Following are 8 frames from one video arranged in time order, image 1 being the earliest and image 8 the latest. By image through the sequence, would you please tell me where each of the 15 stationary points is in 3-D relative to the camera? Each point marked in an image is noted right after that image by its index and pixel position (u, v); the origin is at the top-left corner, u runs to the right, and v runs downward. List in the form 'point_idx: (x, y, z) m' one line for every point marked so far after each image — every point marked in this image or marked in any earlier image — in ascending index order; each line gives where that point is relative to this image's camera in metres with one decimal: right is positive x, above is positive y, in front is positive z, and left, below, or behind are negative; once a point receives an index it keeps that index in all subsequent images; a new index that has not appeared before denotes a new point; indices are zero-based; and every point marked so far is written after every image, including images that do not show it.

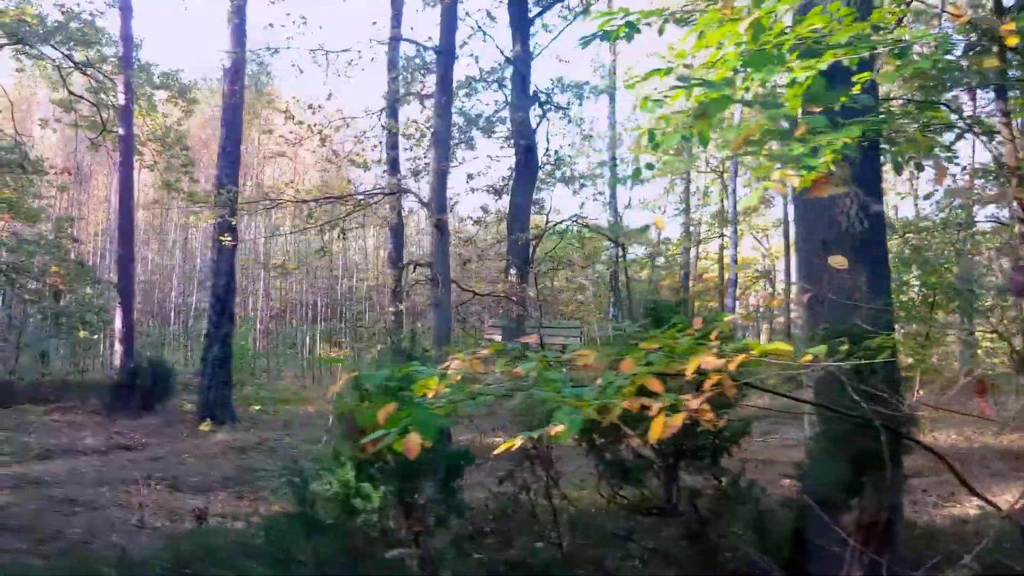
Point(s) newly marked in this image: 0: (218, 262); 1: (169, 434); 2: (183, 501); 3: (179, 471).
0: (-3.5, +0.3, +10.7) m
1: (-3.5, -1.5, +9.4) m
2: (-2.2, -1.5, +6.3) m
3: (-2.6, -1.4, +7.2) m
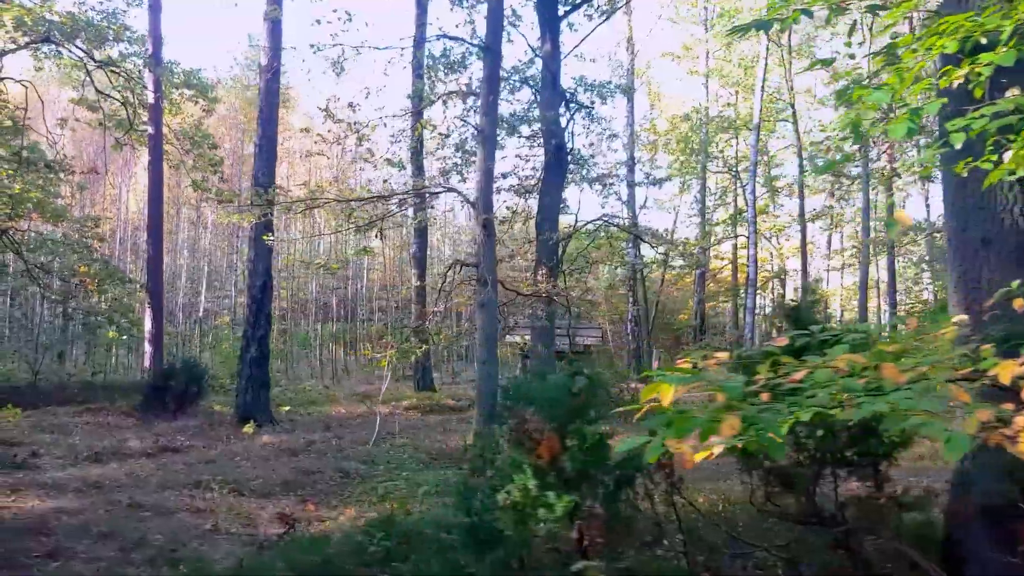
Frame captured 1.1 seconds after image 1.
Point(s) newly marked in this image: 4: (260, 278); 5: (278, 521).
0: (-3.0, +0.3, +10.6) m
1: (-3.1, -1.5, +9.3) m
2: (-1.8, -1.5, +6.1) m
3: (-2.1, -1.4, +7.1) m
4: (-2.9, +0.1, +10.5) m
5: (-1.4, -1.5, +5.7) m
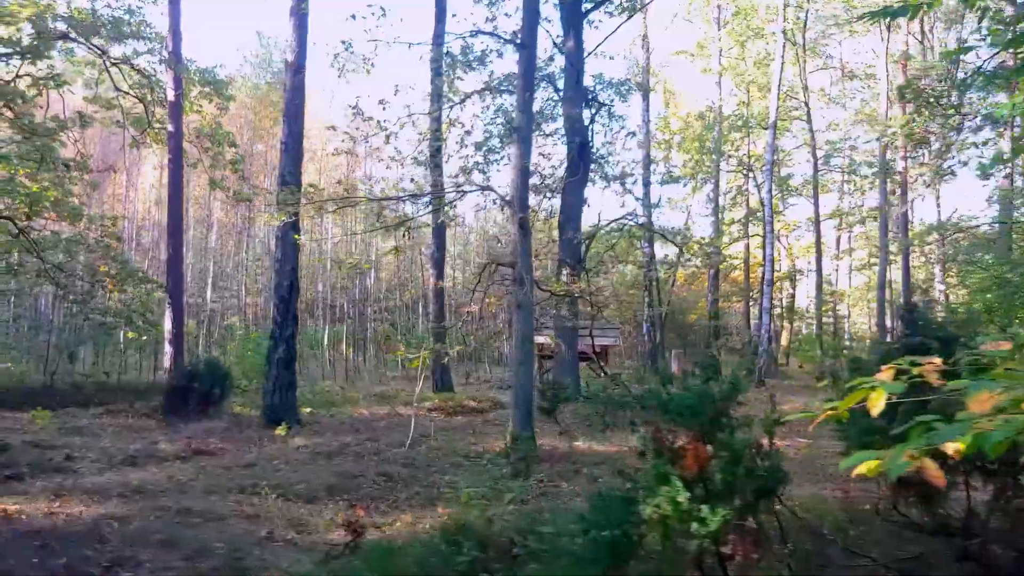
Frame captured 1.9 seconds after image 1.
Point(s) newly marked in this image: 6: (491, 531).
0: (-2.6, +0.3, +10.5) m
1: (-2.7, -1.5, +9.1) m
2: (-1.4, -1.5, +6.0) m
3: (-1.7, -1.4, +6.9) m
4: (-2.6, +0.1, +10.4) m
5: (-1.1, -1.5, +5.5) m
6: (-0.1, -1.1, +4.3) m
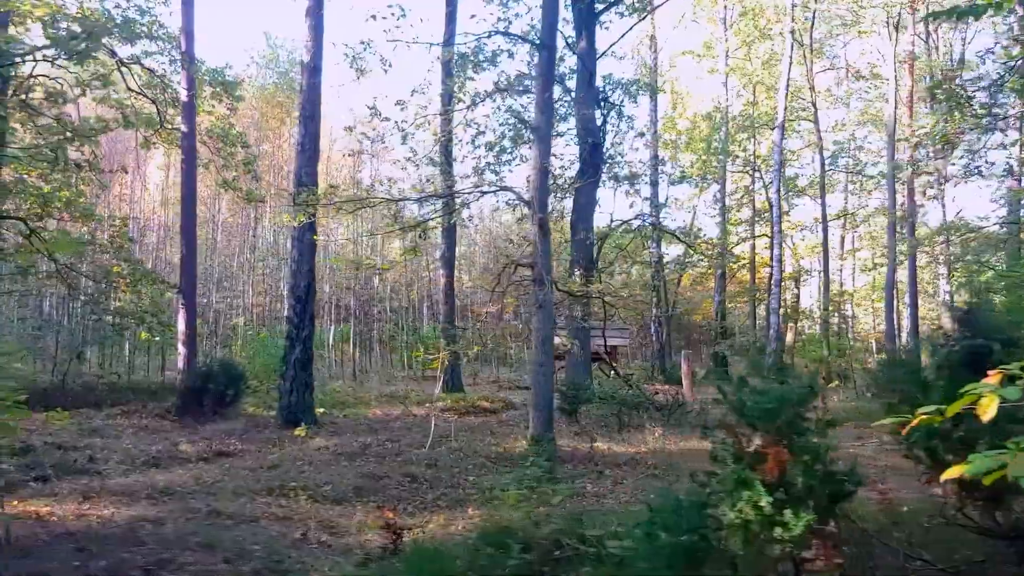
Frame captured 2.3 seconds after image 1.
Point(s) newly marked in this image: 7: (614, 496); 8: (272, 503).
0: (-2.4, +0.3, +10.4) m
1: (-2.5, -1.5, +9.1) m
2: (-1.2, -1.5, +6.0) m
3: (-1.5, -1.5, +6.9) m
4: (-2.4, +0.1, +10.4) m
5: (-0.9, -1.5, +5.5) m
6: (+0.1, -1.1, +4.2) m
7: (+0.7, -1.5, +6.6) m
8: (-1.6, -1.4, +6.1) m
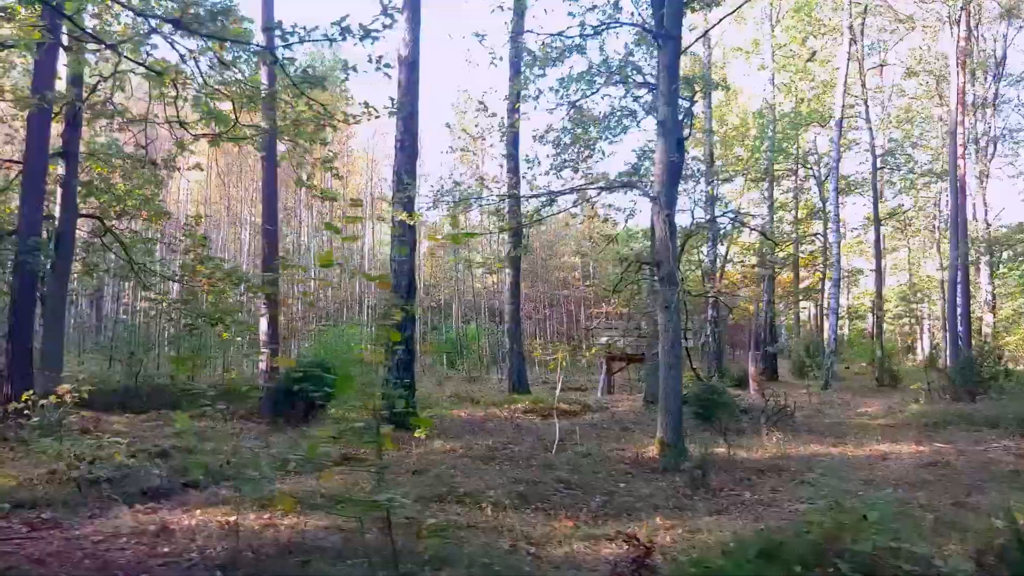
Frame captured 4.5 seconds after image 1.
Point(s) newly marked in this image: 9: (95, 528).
0: (-1.2, +0.3, +10.2) m
1: (-1.3, -1.5, +8.9) m
2: (0.0, -1.5, +5.7) m
3: (-0.3, -1.4, +6.6) m
4: (-1.2, +0.1, +10.1) m
5: (+0.3, -1.5, +5.3) m
6: (+1.3, -1.1, +4.0) m
7: (+1.9, -1.5, +6.3) m
8: (-0.4, -1.4, +5.8) m
9: (-2.4, -1.4, +5.1) m
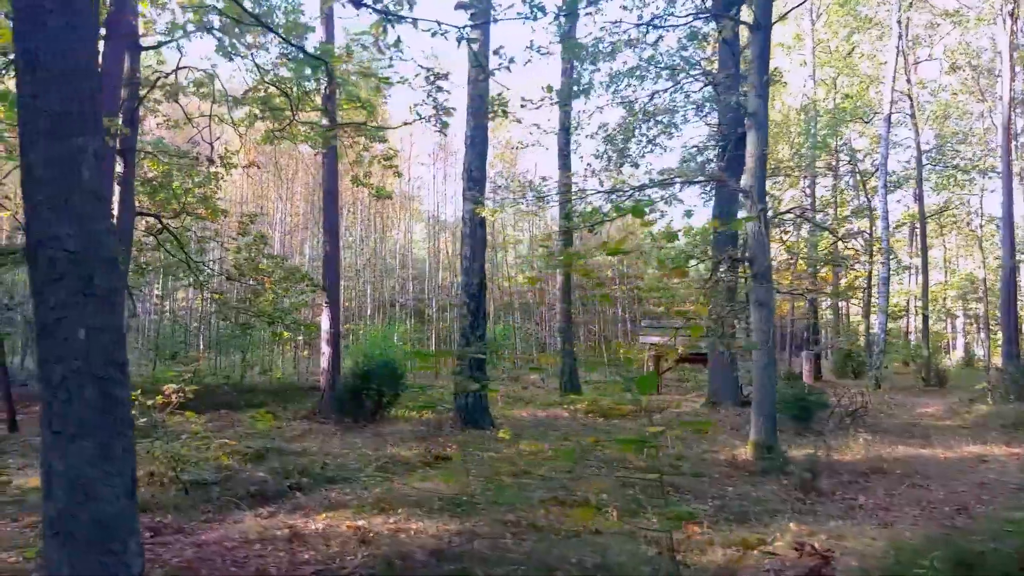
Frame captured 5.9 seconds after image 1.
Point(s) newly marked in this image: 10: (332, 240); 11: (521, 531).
0: (-0.4, +0.3, +10.0) m
1: (-0.5, -1.5, +8.7) m
2: (+0.8, -1.4, +5.5) m
3: (+0.5, -1.4, +6.4) m
4: (-0.4, +0.1, +9.9) m
5: (+1.1, -1.4, +5.1) m
6: (+2.1, -1.1, +3.8) m
7: (+2.7, -1.5, +6.1) m
8: (+0.4, -1.4, +5.6) m
9: (-1.6, -1.3, +5.0) m
10: (-2.4, +0.6, +12.1) m
11: (+0.1, -1.4, +5.1) m
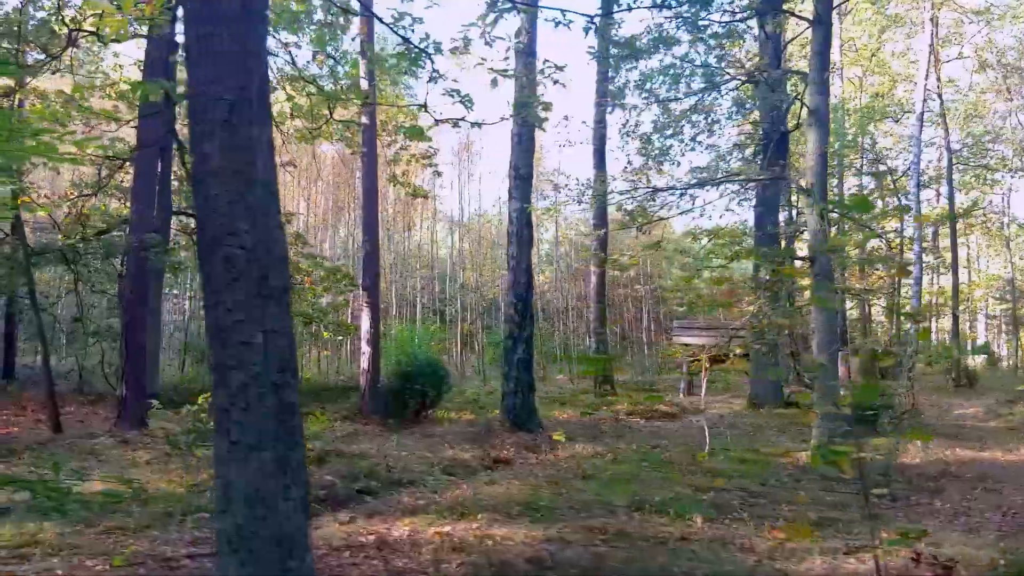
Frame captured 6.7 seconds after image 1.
0: (+0.1, +0.3, +9.8) m
1: (0.0, -1.5, +8.5) m
2: (+1.3, -1.4, +5.4) m
3: (+1.0, -1.4, +6.3) m
4: (+0.2, +0.1, +9.8) m
5: (+1.6, -1.4, +4.9) m
6: (+2.5, -1.1, +3.6) m
7: (+3.2, -1.5, +5.9) m
8: (+0.9, -1.4, +5.5) m
9: (-1.1, -1.3, +4.8) m
10: (-1.9, +0.6, +12.0) m
11: (+0.5, -1.4, +5.0) m
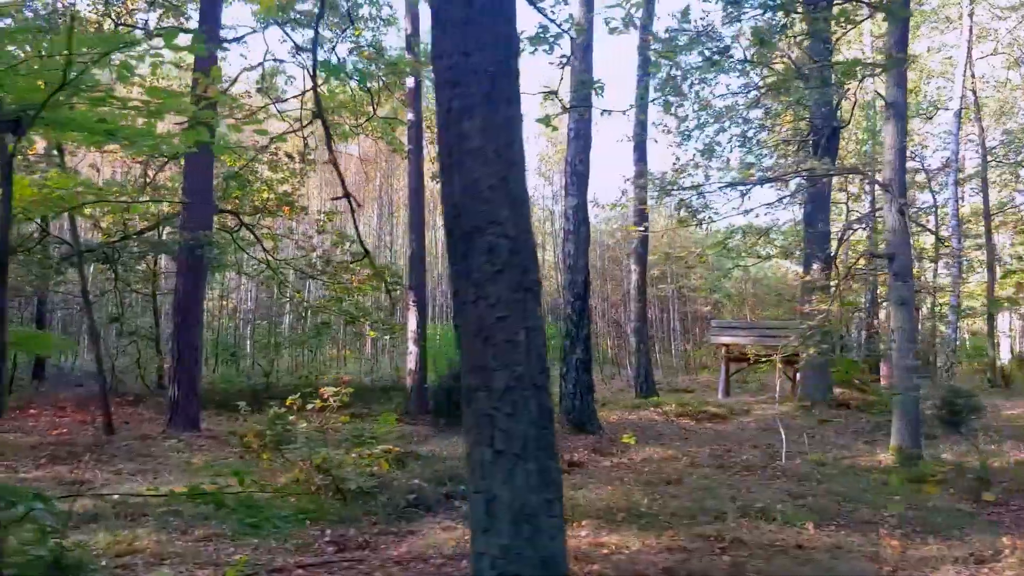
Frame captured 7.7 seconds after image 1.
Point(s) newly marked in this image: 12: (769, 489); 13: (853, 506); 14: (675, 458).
0: (+0.7, +0.3, +9.6) m
1: (+0.6, -1.5, +8.3) m
2: (+1.9, -1.4, +5.1) m
3: (+1.6, -1.4, +6.1) m
4: (+0.8, +0.2, +9.5) m
5: (+2.2, -1.4, +4.7) m
6: (+3.1, -1.1, +3.4) m
7: (+3.8, -1.5, +5.7) m
8: (+1.5, -1.4, +5.3) m
9: (-0.5, -1.3, +4.6) m
10: (-1.2, +0.7, +11.8) m
11: (+1.1, -1.4, +4.8) m
12: (+1.8, -1.4, +6.5) m
13: (+2.3, -1.5, +6.2) m
14: (+1.4, -1.4, +7.6) m
